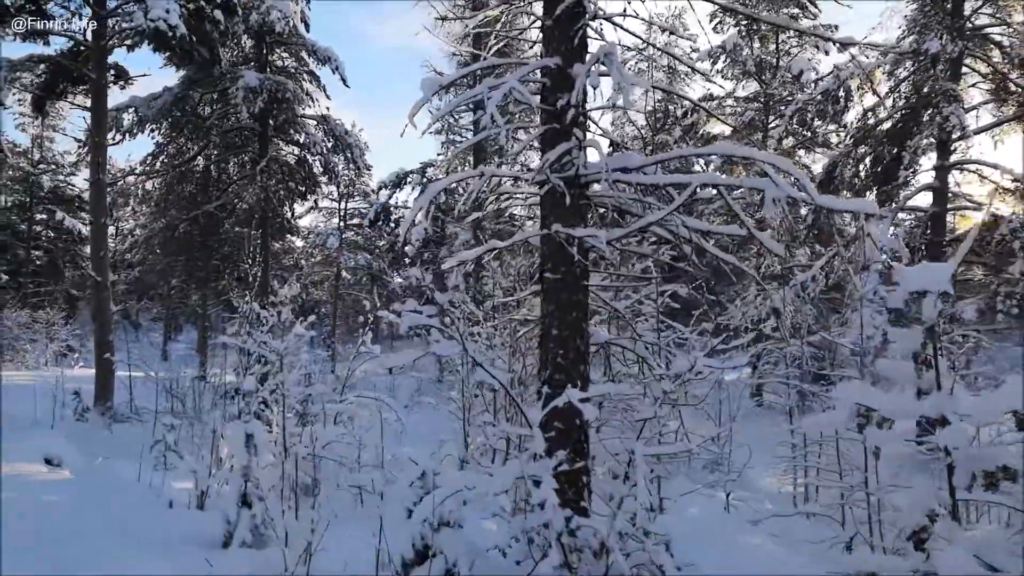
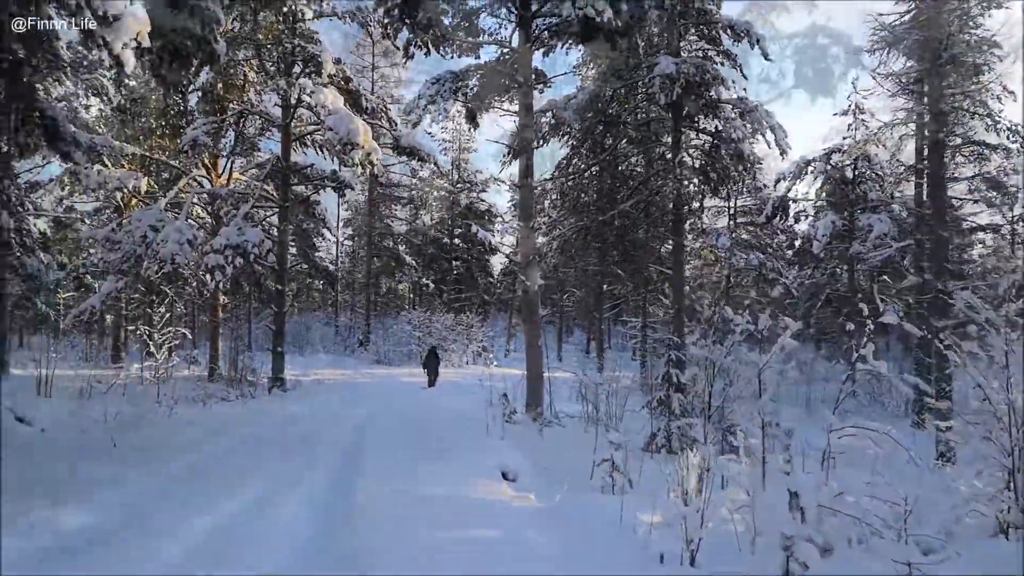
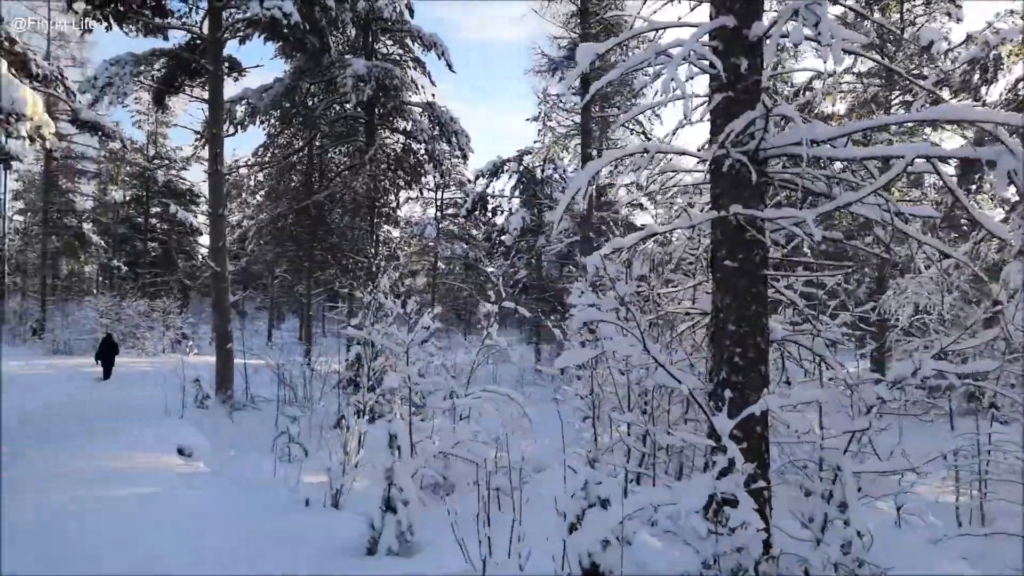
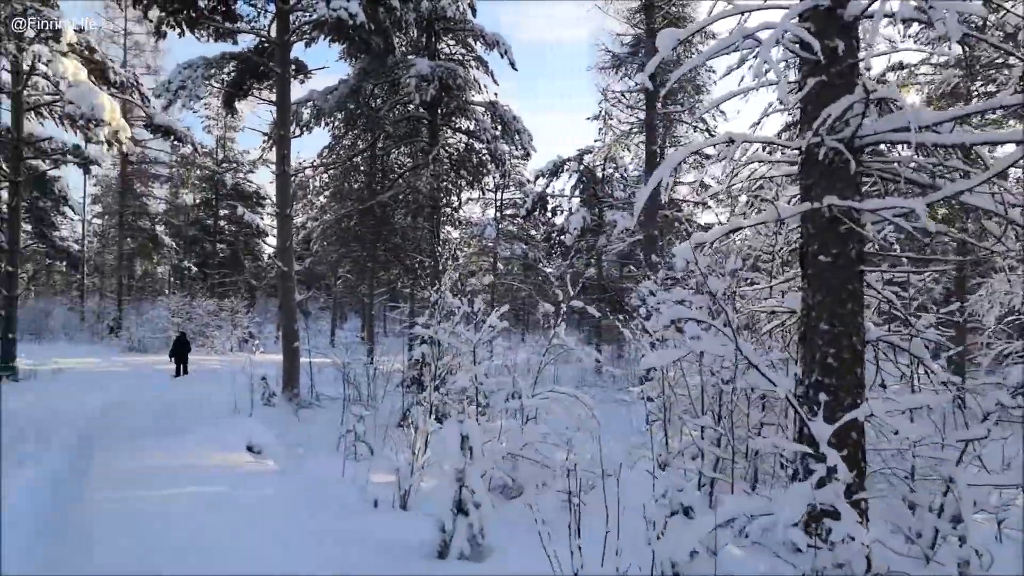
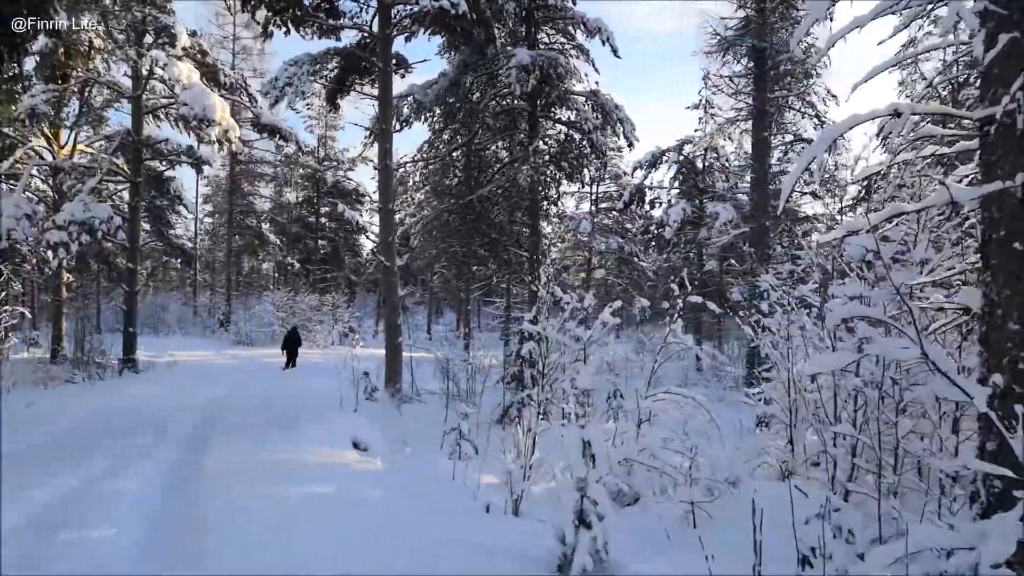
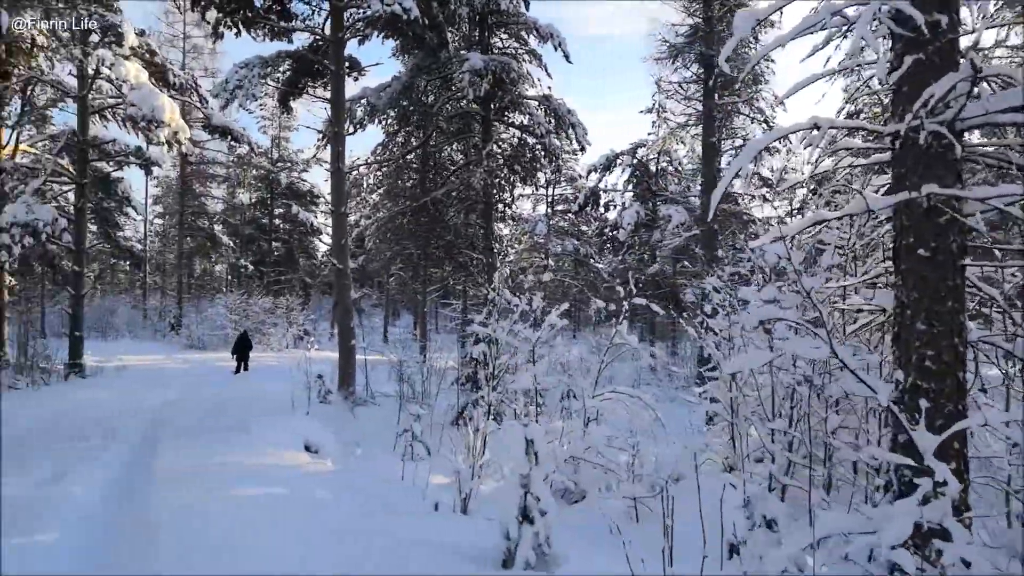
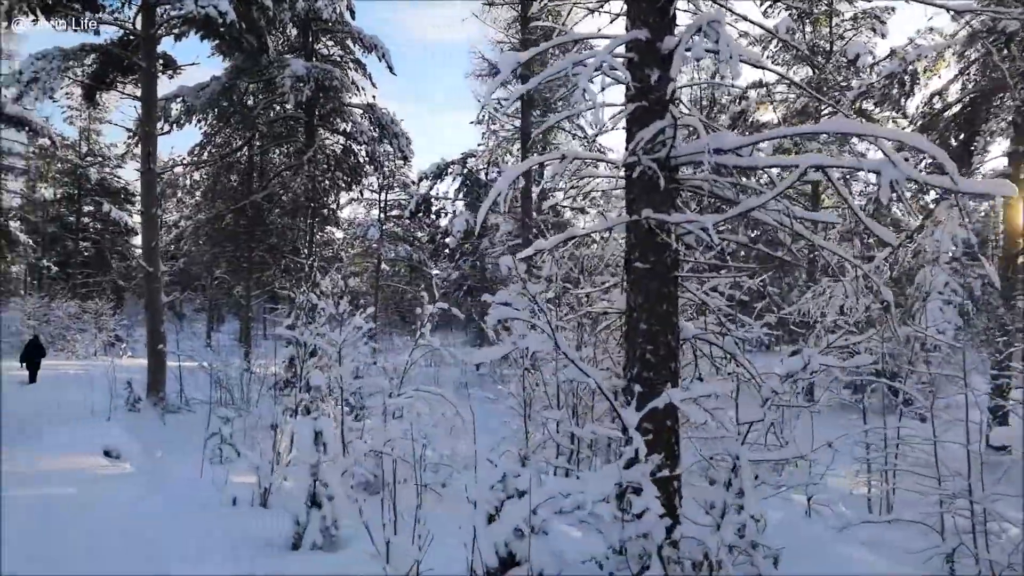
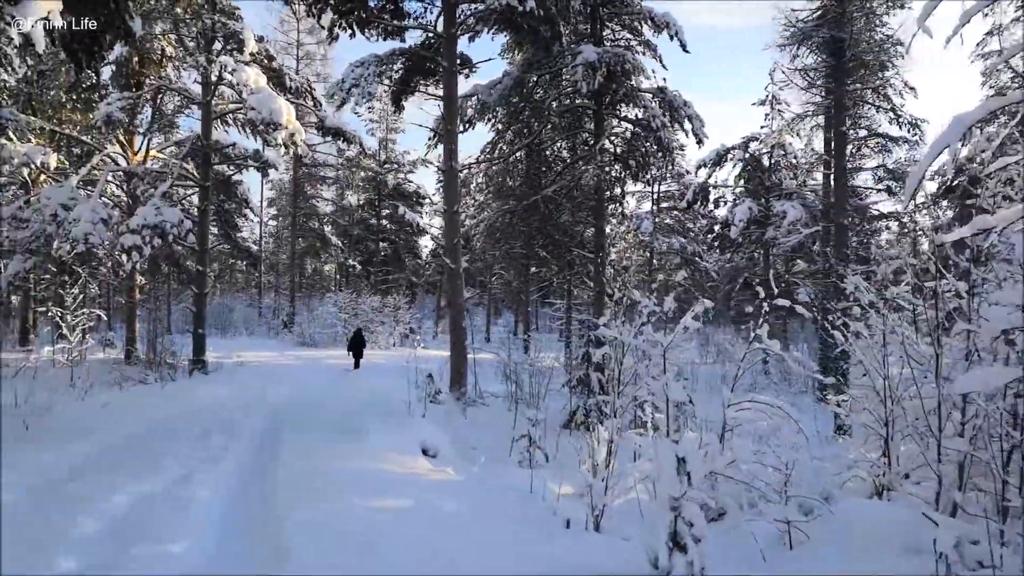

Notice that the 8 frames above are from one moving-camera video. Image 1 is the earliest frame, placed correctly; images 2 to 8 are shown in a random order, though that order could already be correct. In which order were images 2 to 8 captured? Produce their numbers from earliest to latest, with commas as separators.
7, 3, 4, 6, 5, 8, 2
